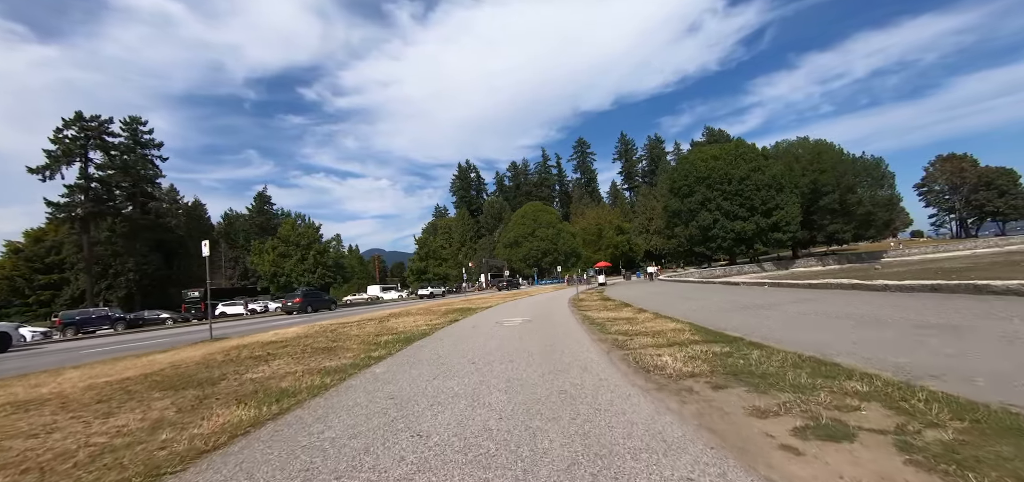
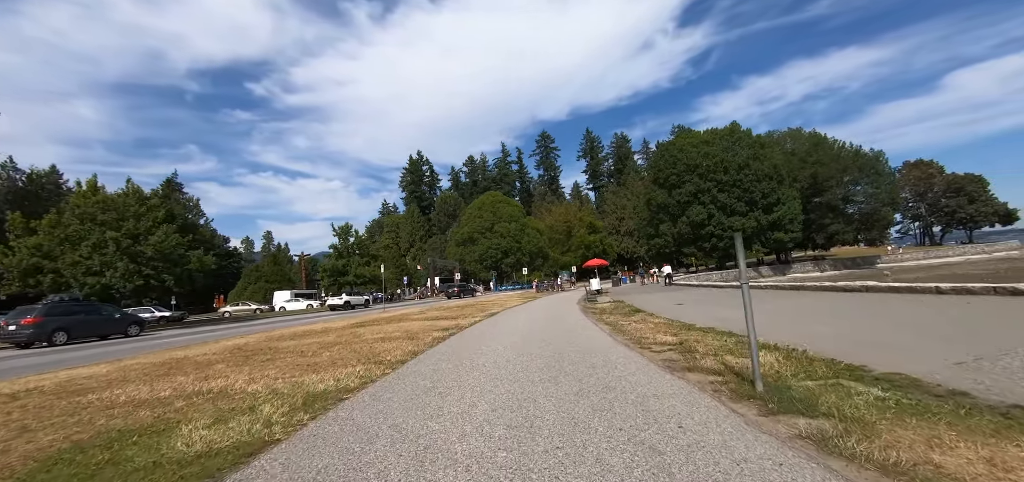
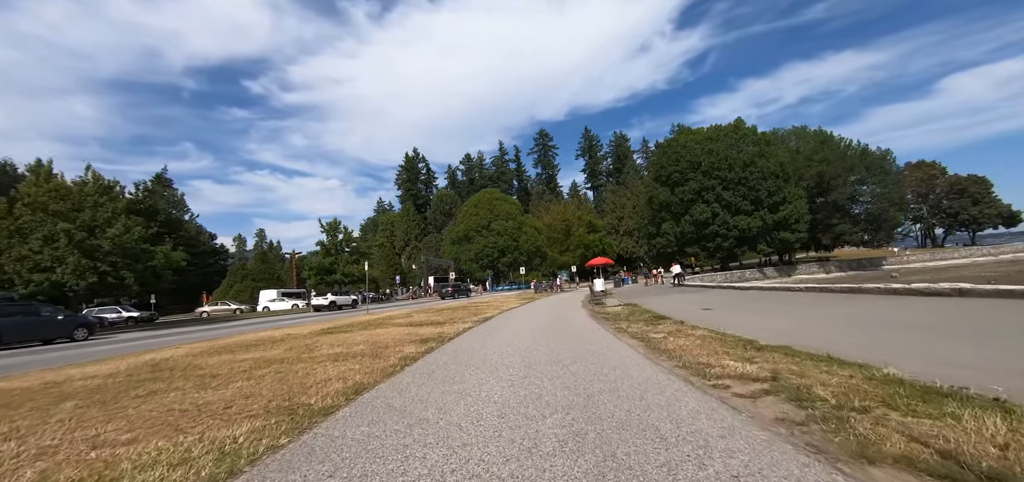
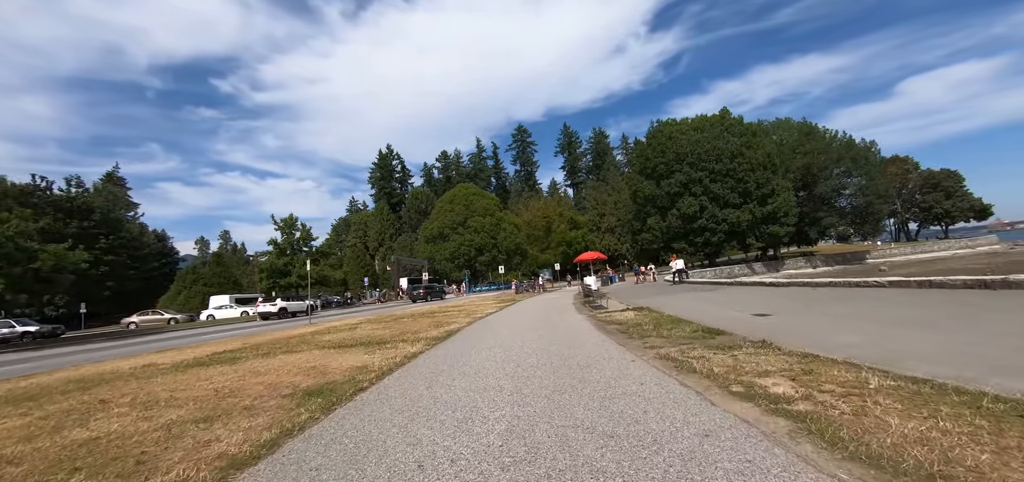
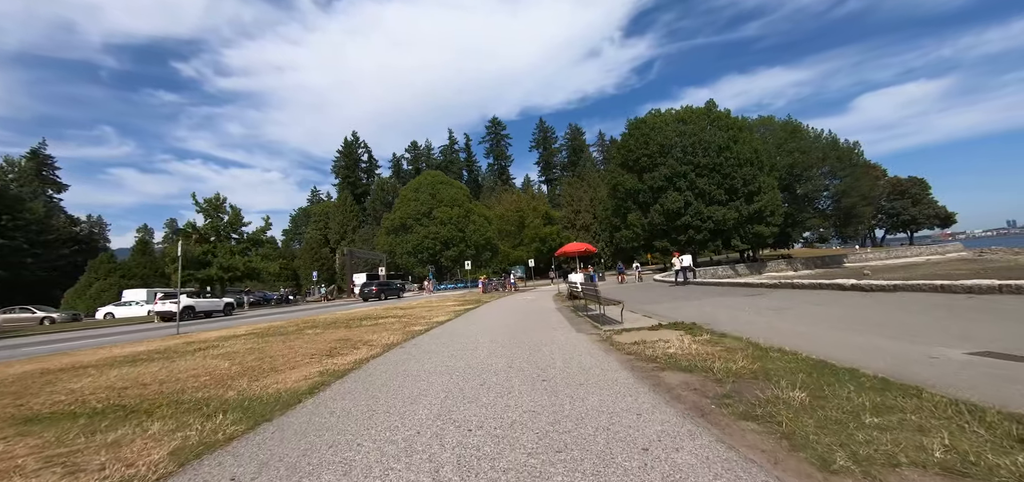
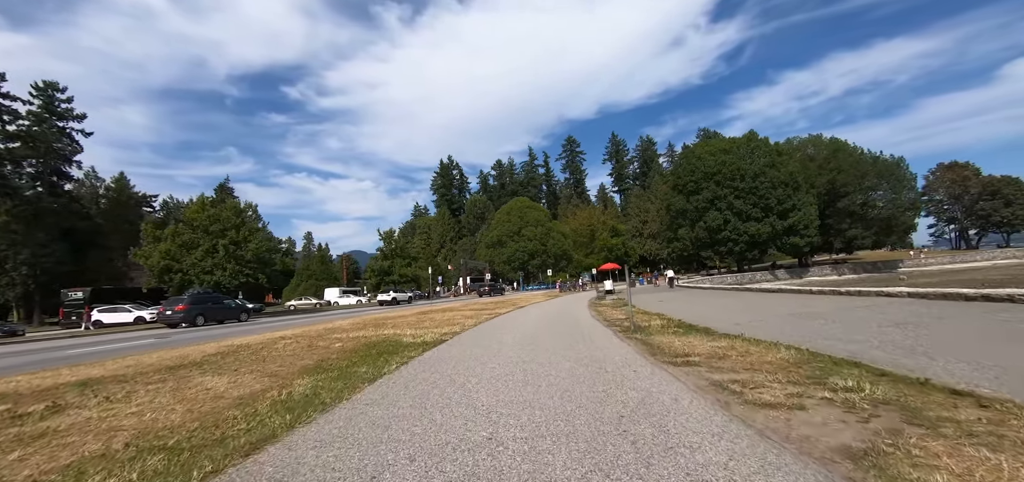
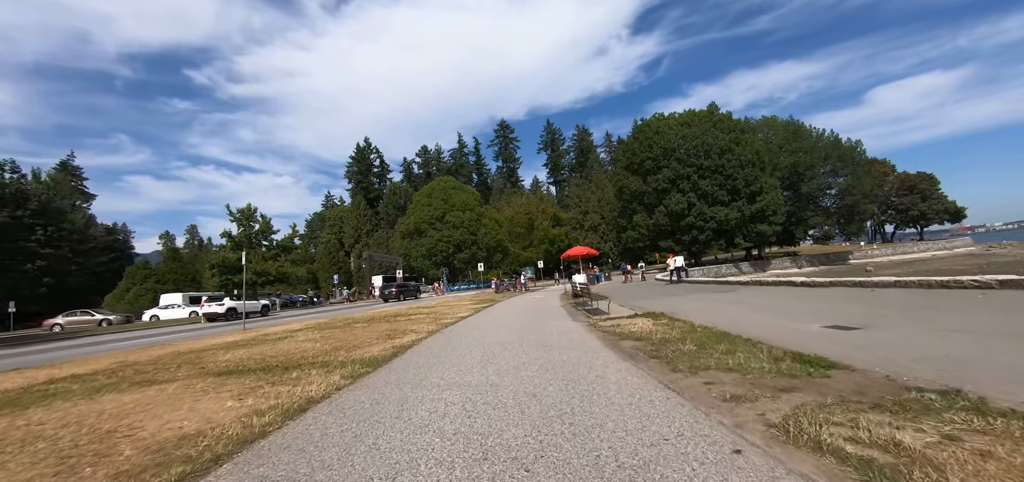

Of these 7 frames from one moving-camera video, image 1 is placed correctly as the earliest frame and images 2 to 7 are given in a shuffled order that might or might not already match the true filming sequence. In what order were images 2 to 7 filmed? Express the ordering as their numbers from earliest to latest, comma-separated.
6, 2, 3, 4, 7, 5
